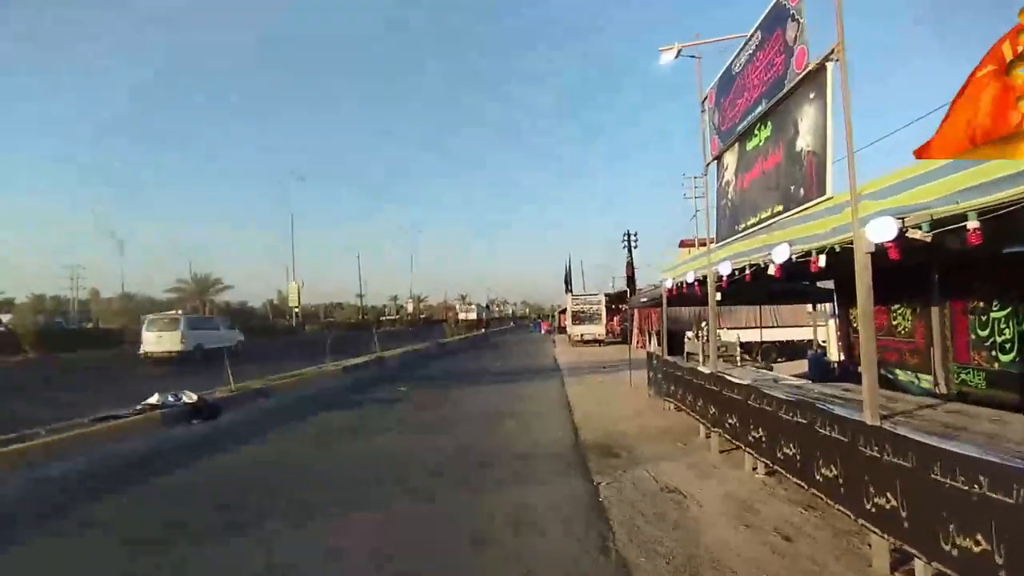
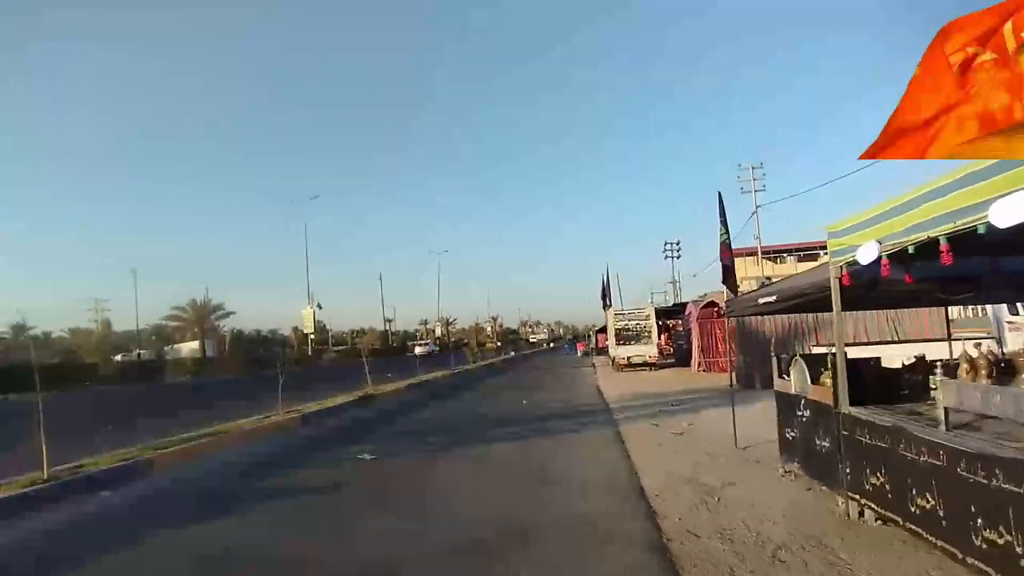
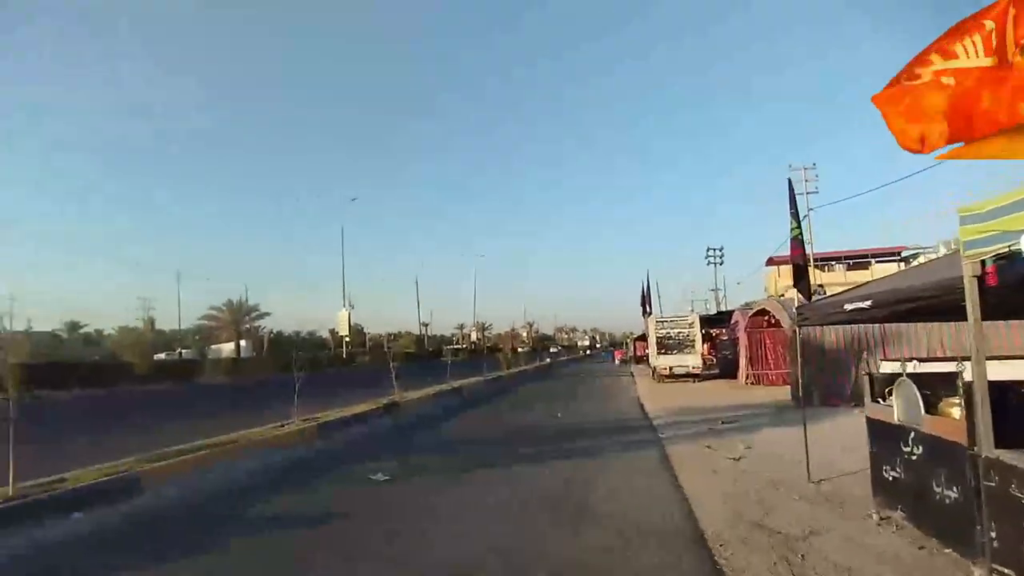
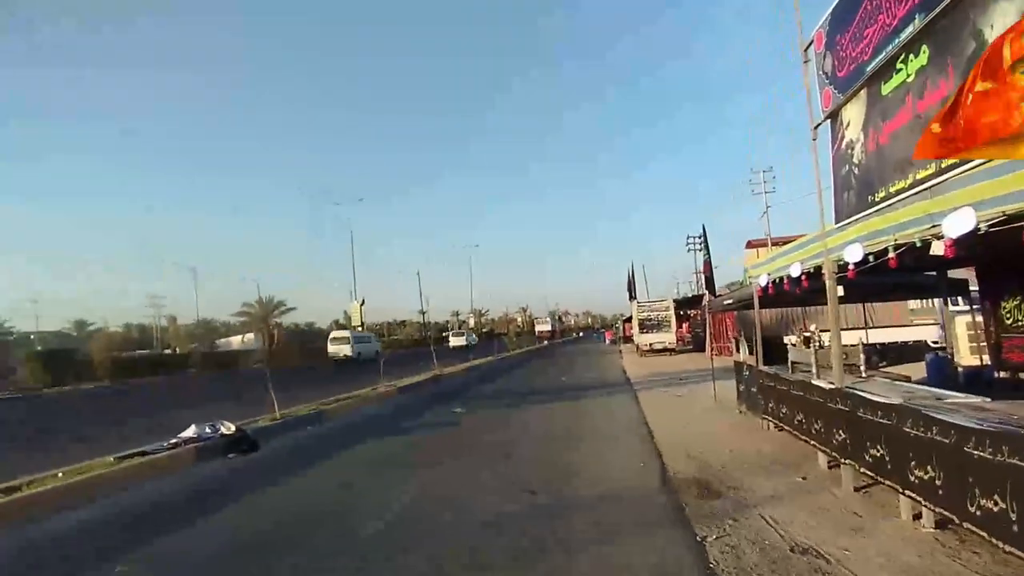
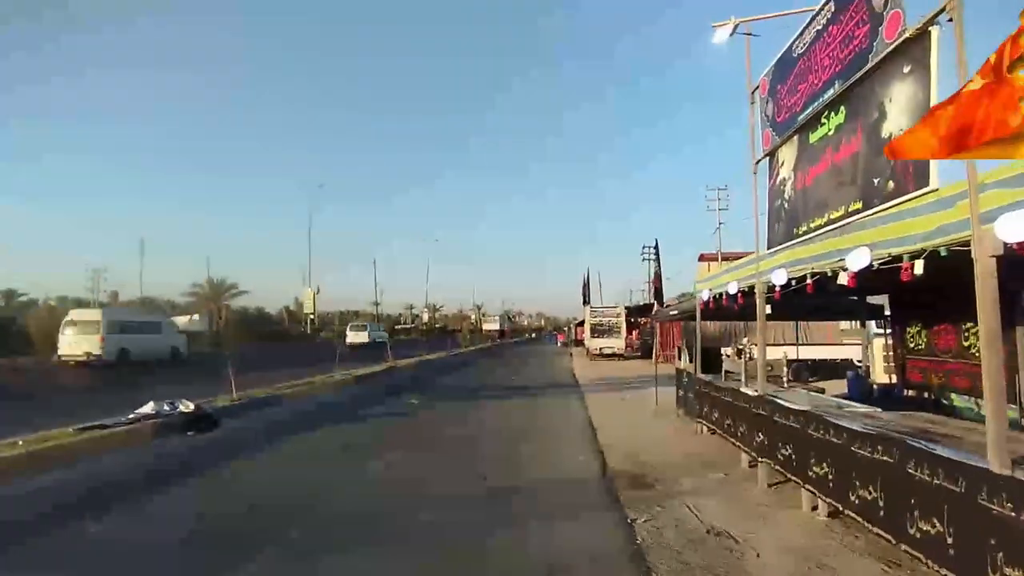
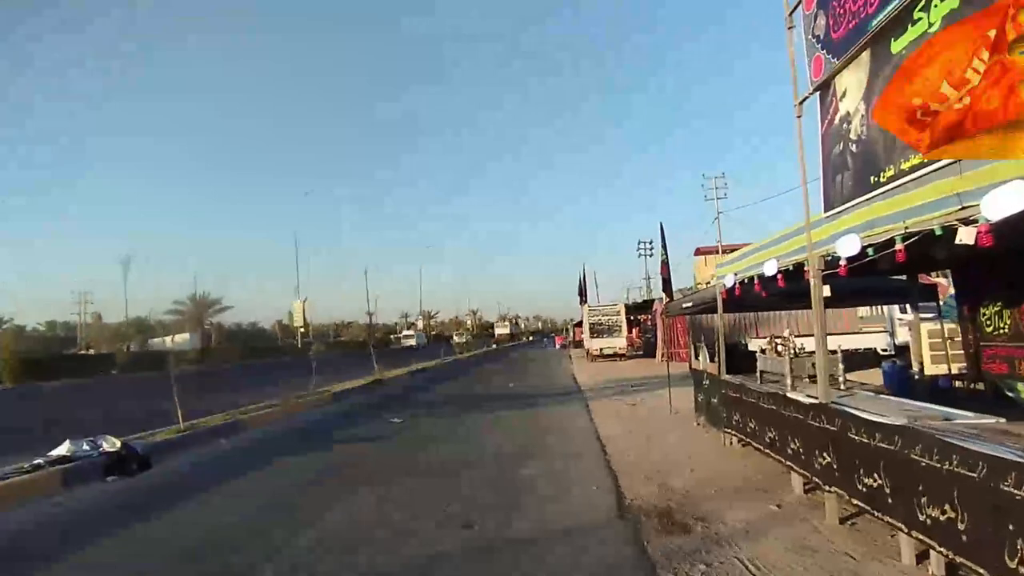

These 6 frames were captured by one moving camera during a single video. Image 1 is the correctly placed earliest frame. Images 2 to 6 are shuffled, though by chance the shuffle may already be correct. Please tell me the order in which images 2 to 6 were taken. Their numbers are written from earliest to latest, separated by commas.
5, 4, 6, 2, 3
